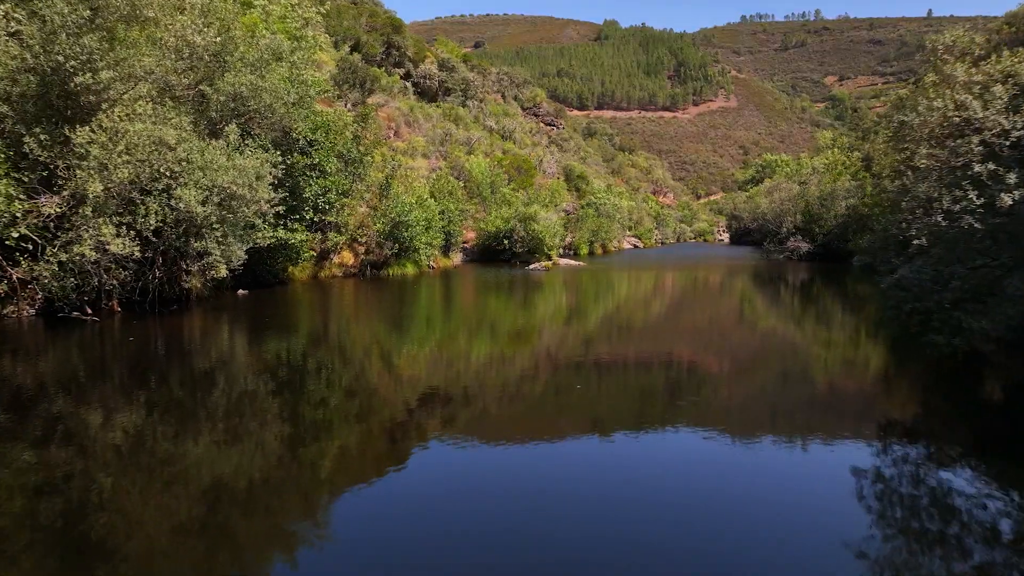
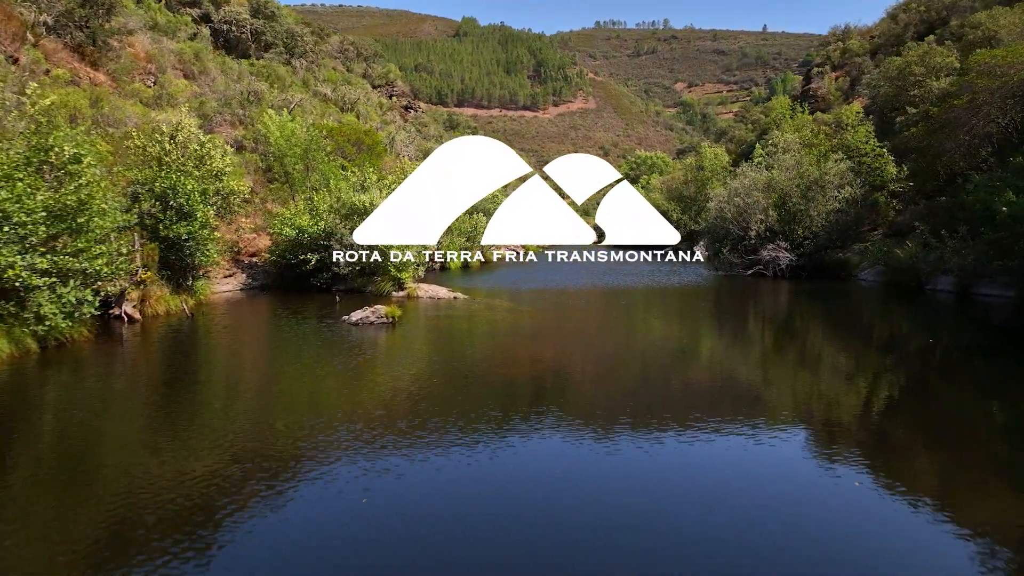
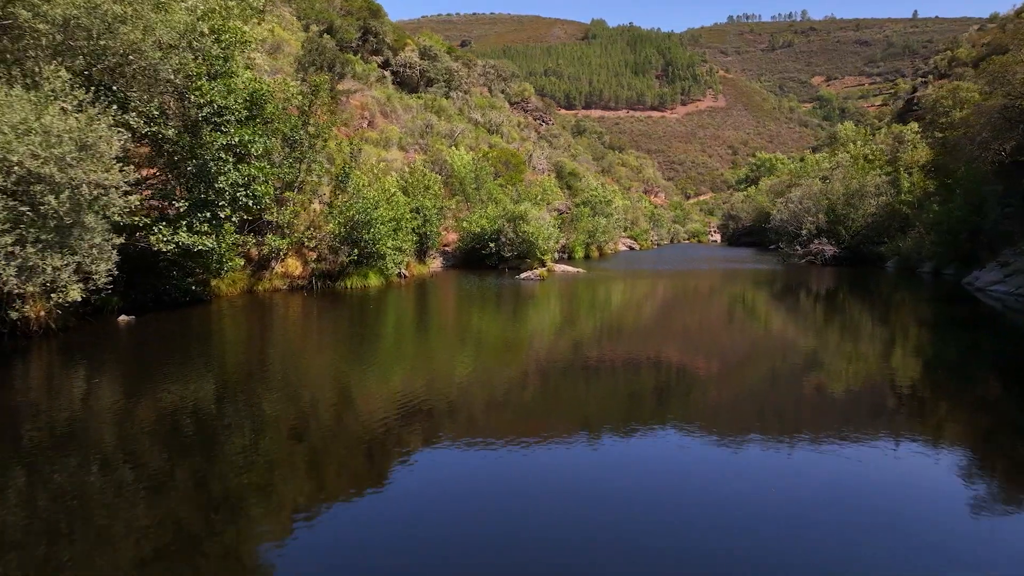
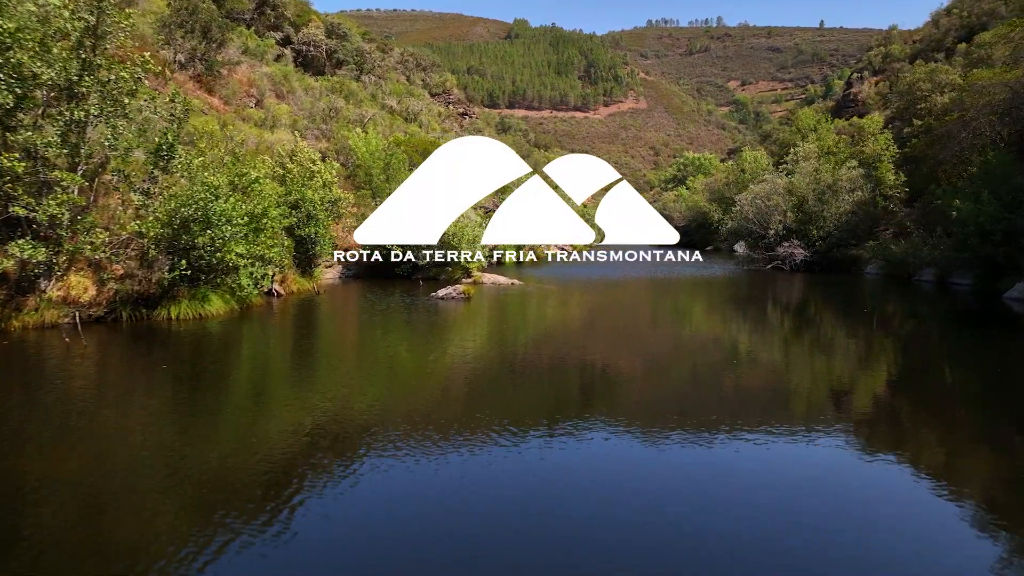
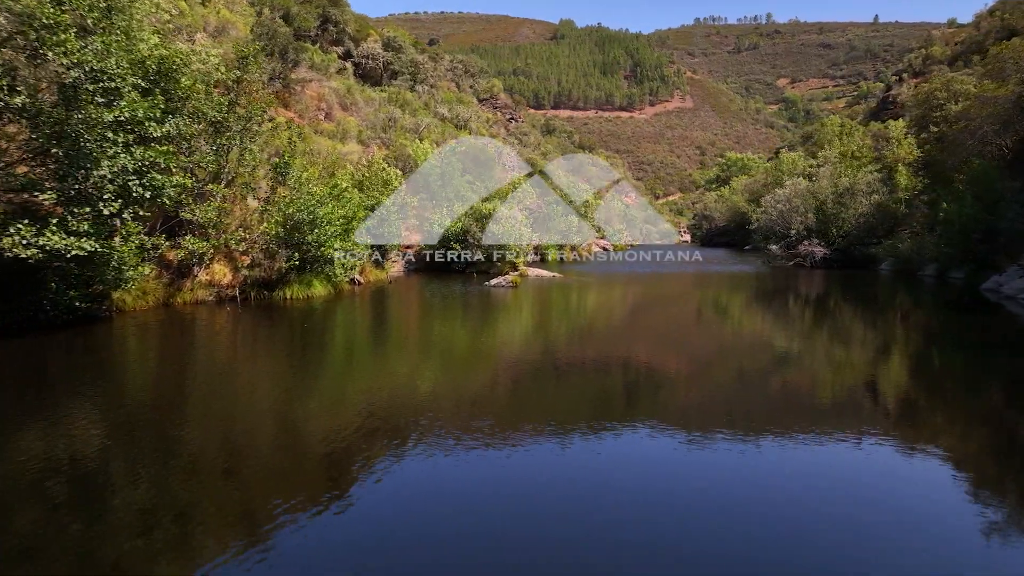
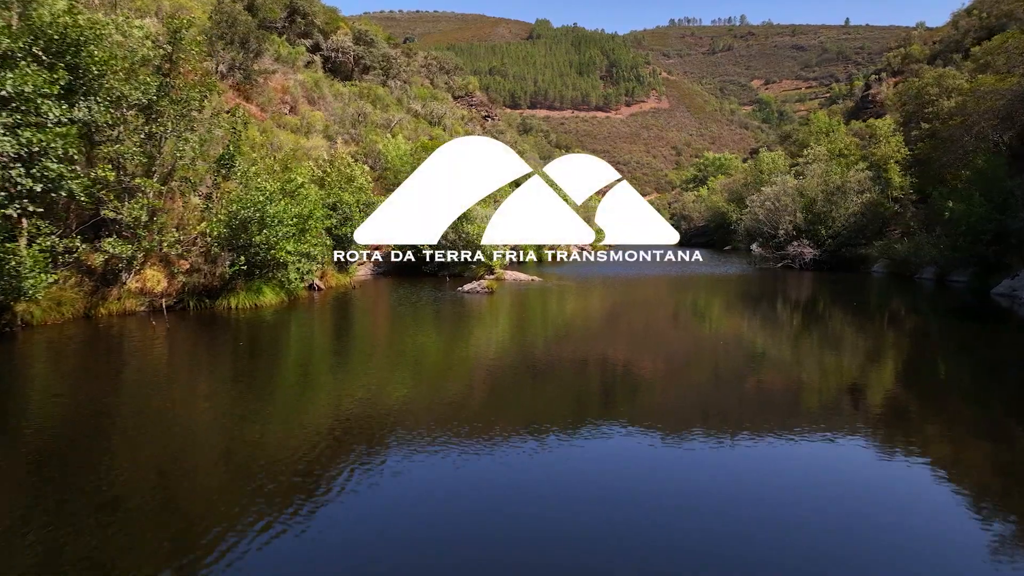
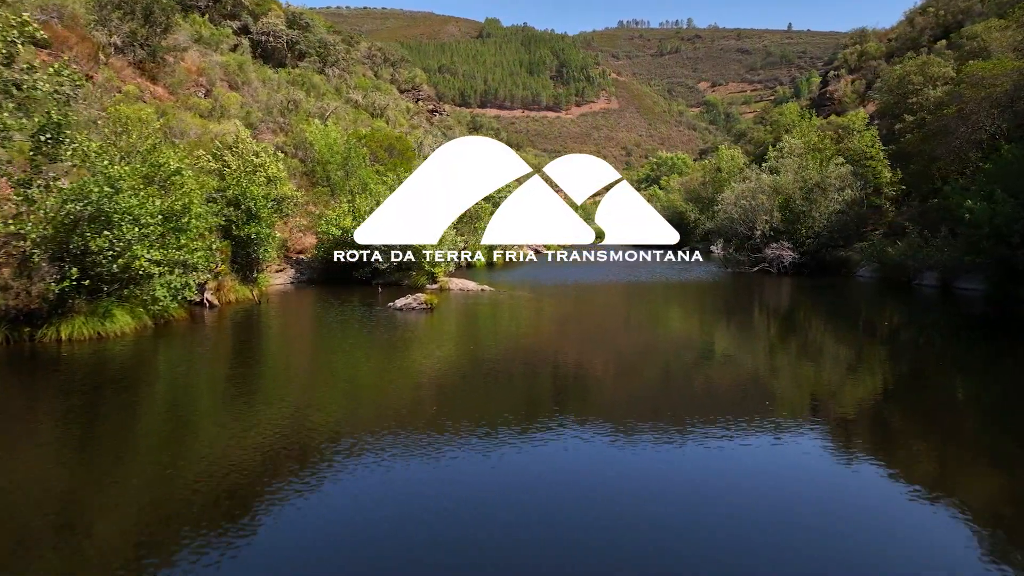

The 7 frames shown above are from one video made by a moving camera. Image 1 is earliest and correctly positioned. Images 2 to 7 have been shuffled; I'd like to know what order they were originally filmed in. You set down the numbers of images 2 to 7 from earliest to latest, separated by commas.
3, 5, 6, 4, 7, 2
